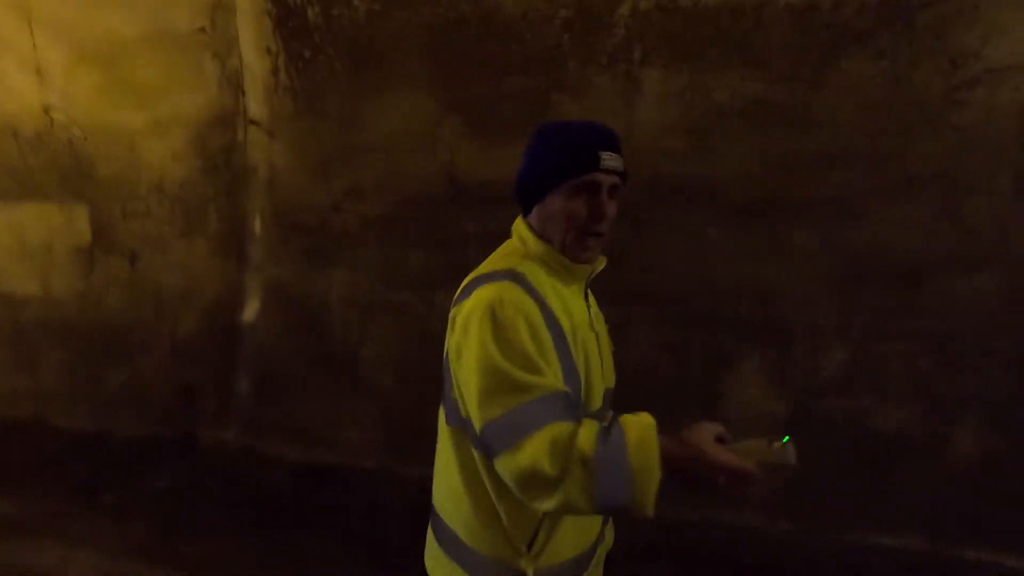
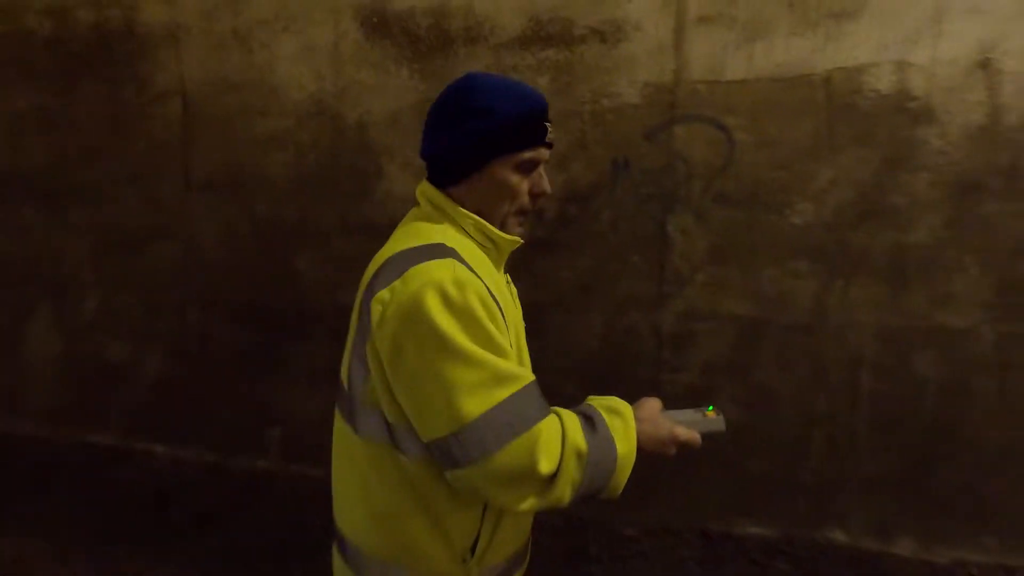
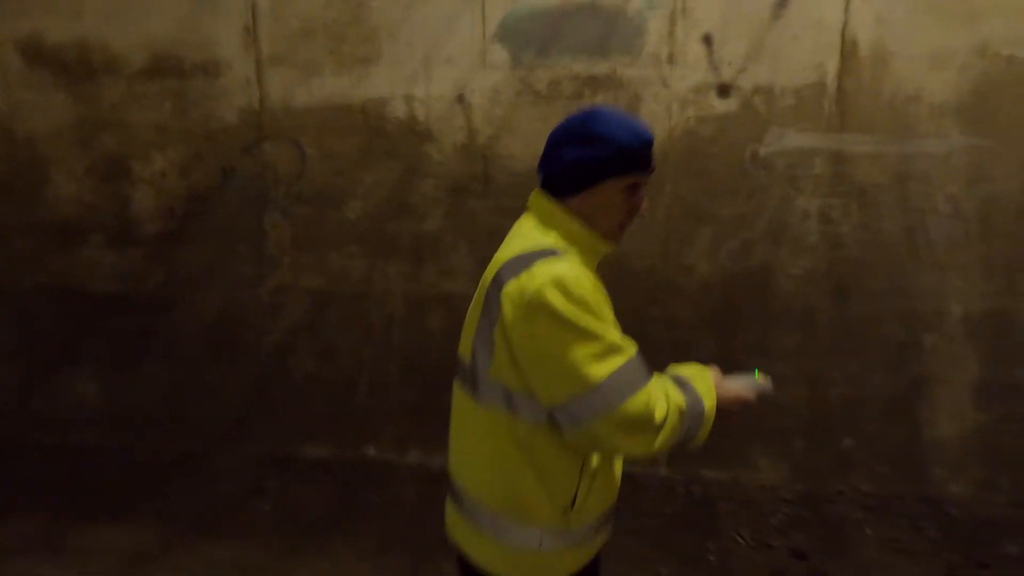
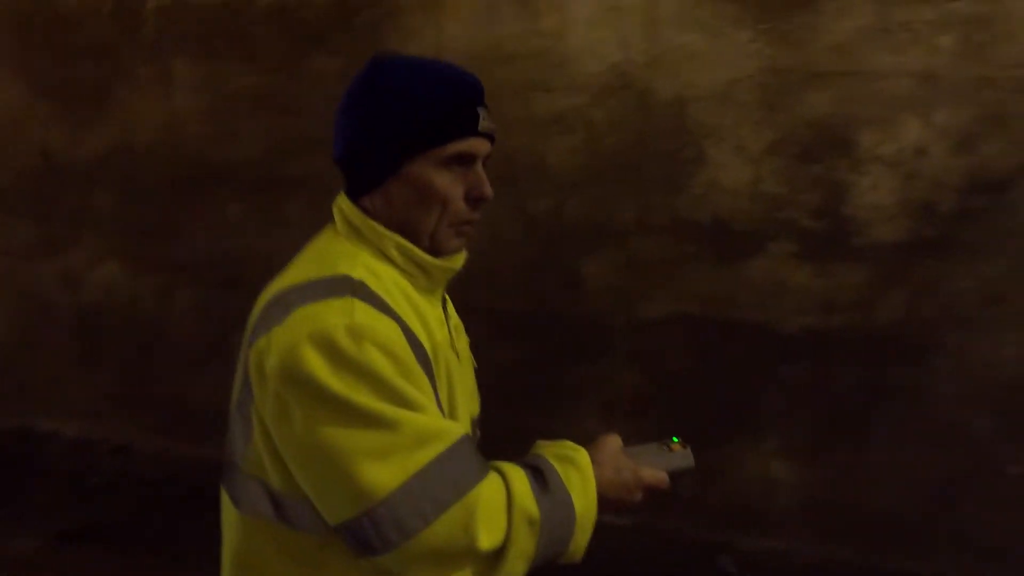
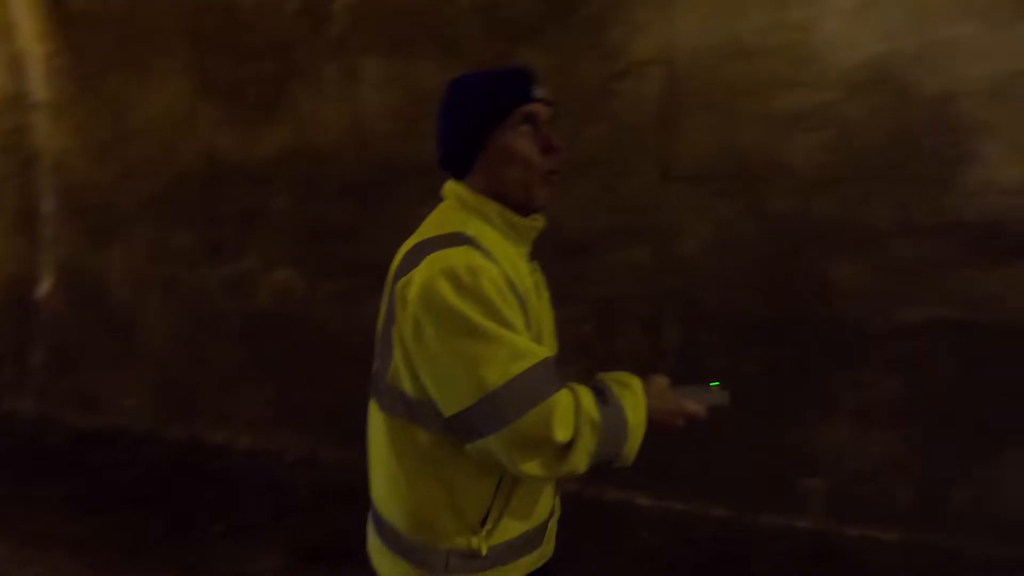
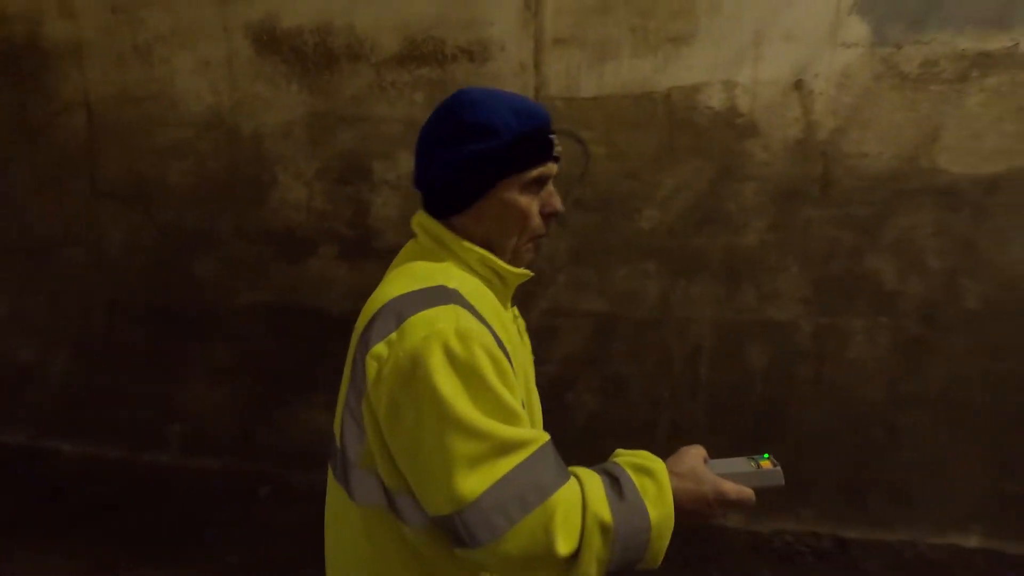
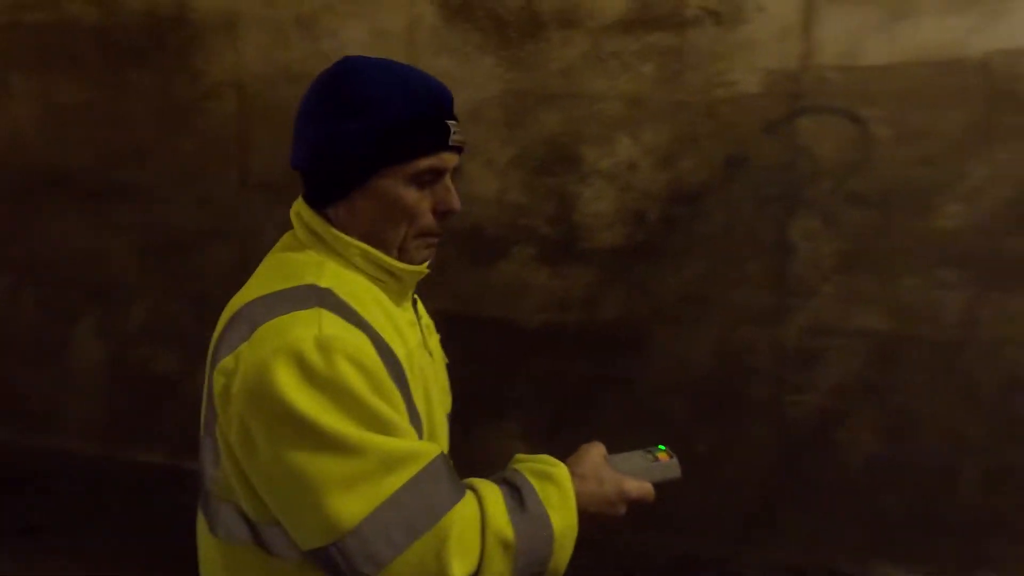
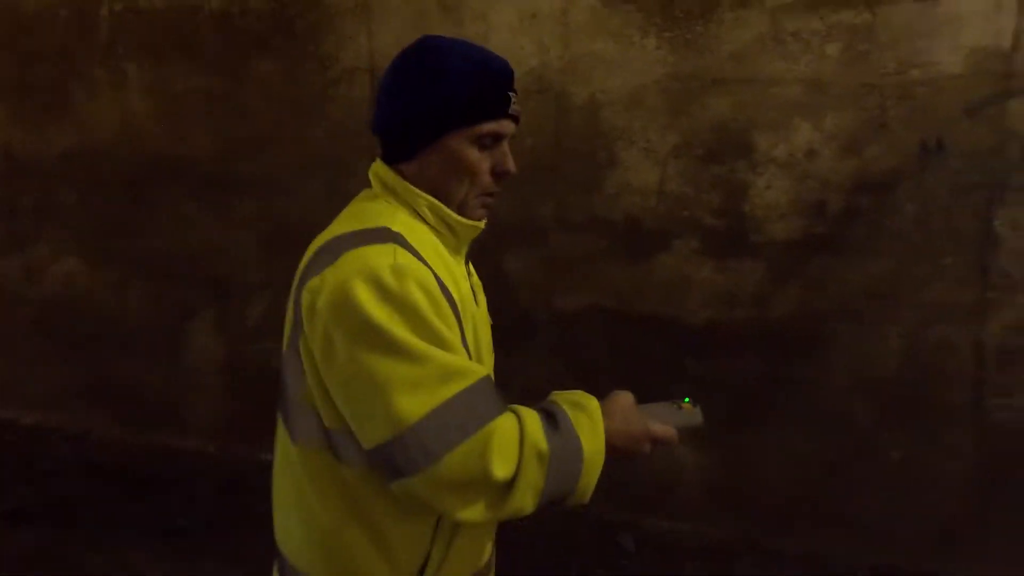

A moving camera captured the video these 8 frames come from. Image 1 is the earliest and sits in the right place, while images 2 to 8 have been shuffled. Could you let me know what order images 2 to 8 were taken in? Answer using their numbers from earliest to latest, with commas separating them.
5, 4, 8, 7, 2, 6, 3
